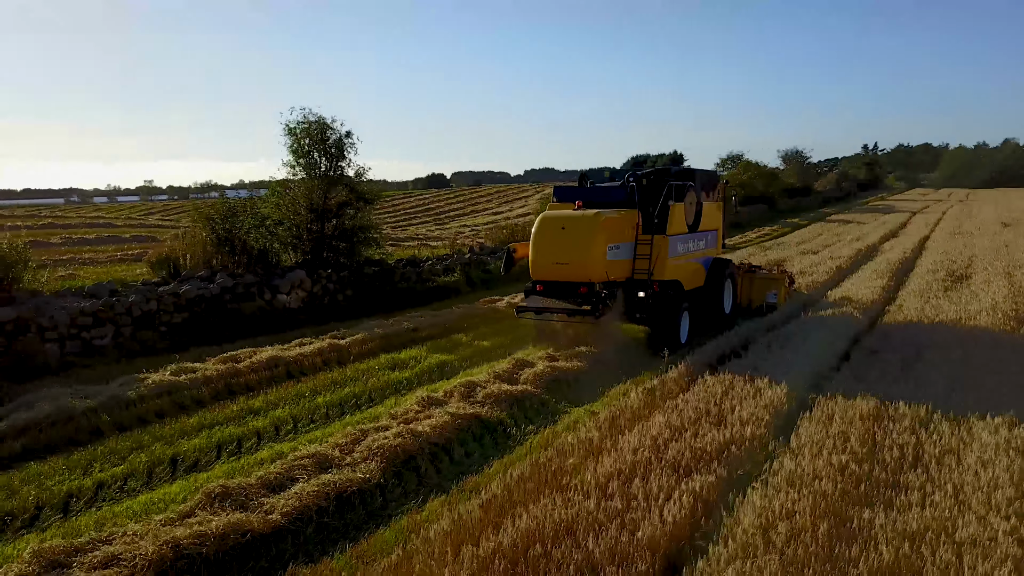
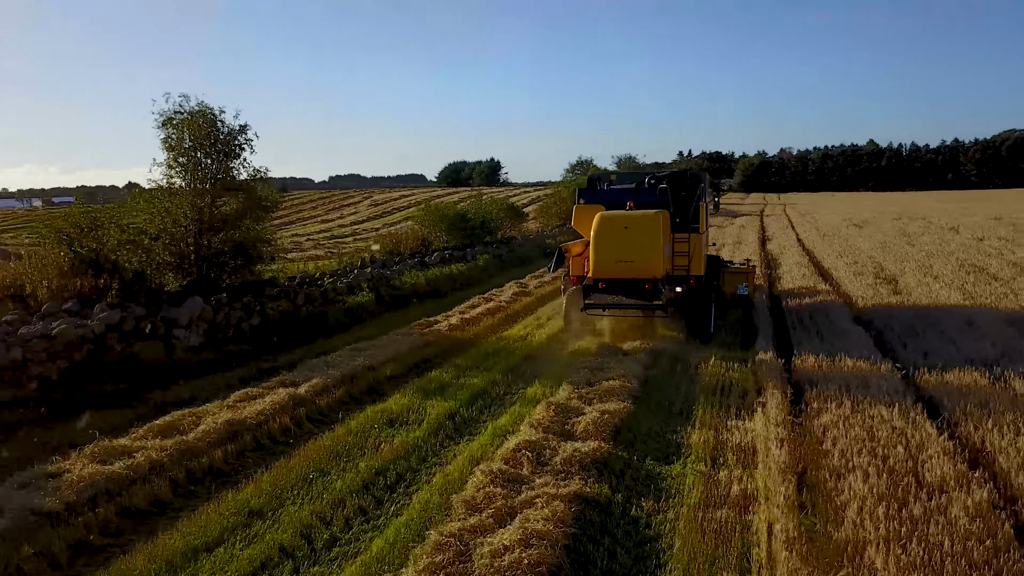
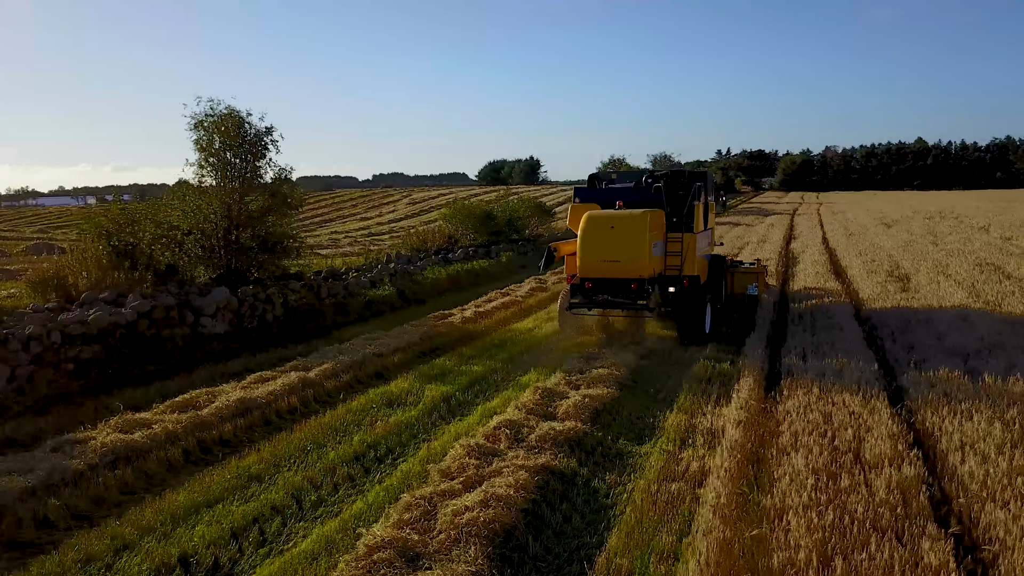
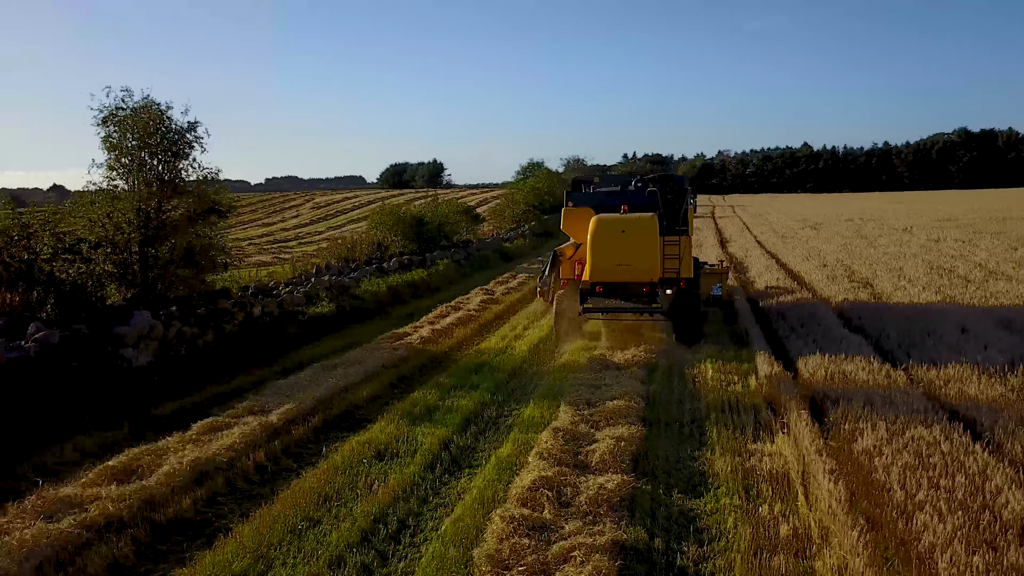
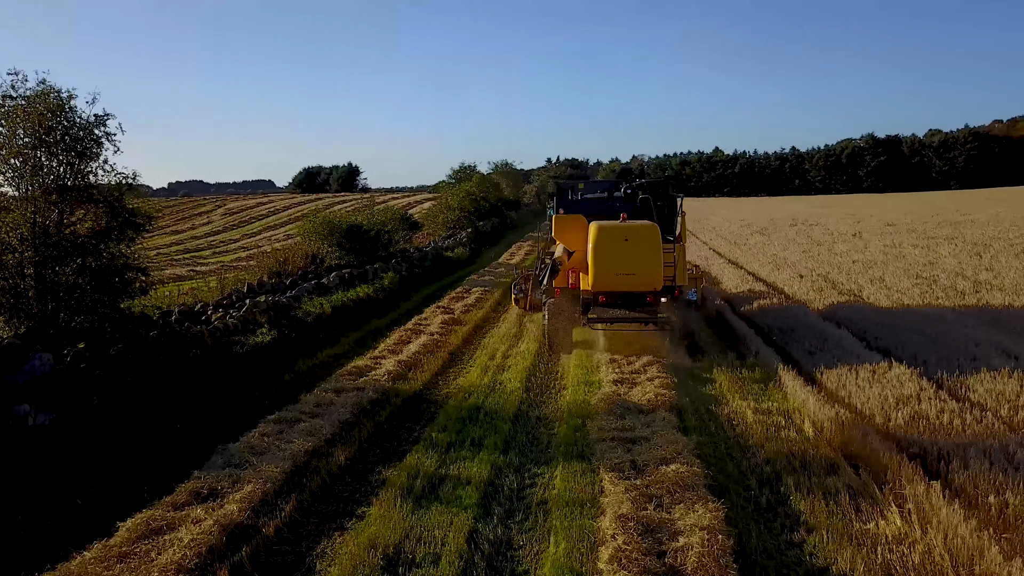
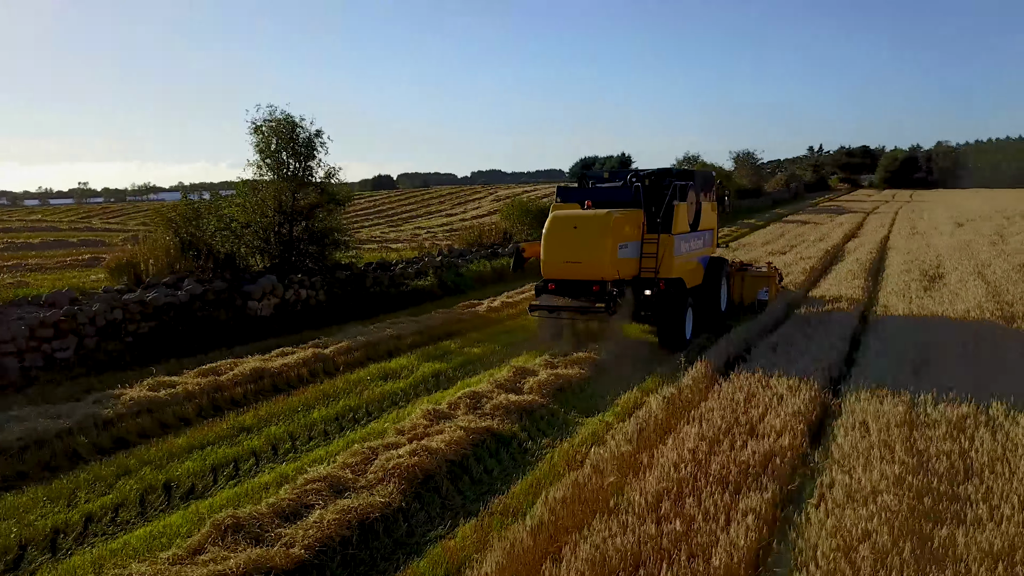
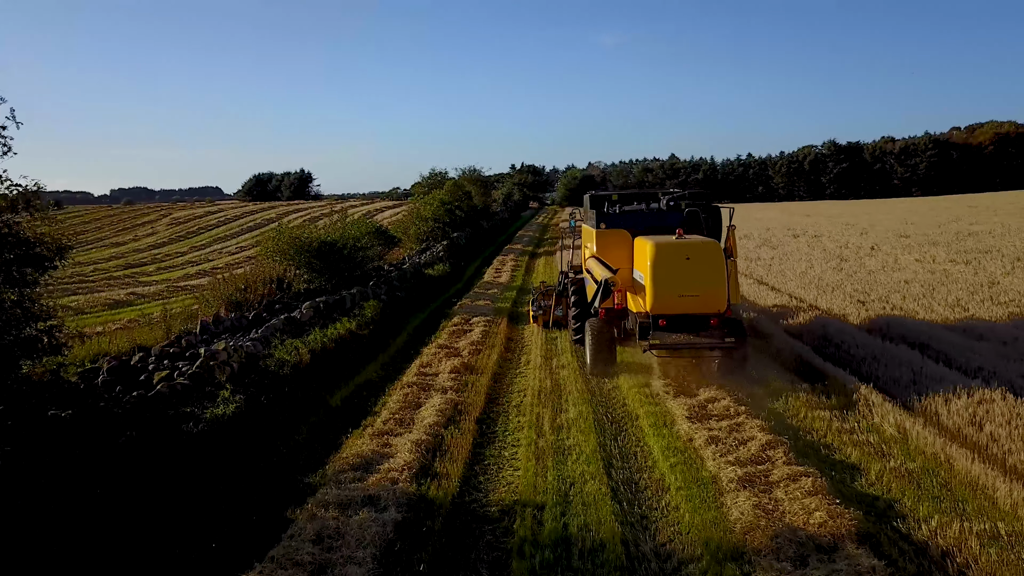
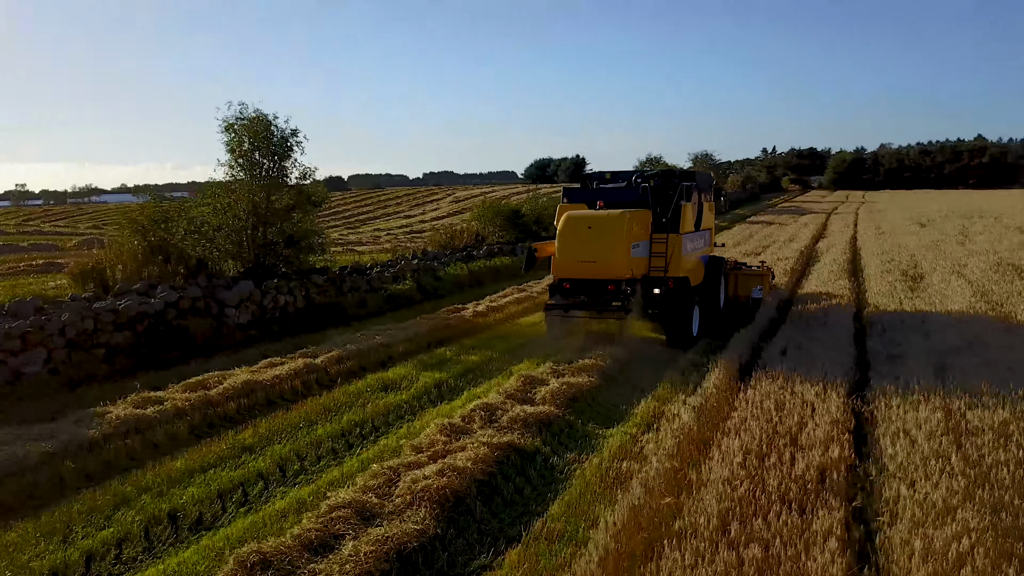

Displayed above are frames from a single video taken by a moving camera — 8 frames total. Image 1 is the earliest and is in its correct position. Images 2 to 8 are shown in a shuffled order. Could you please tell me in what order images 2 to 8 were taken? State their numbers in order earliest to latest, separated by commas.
6, 8, 3, 2, 4, 5, 7
